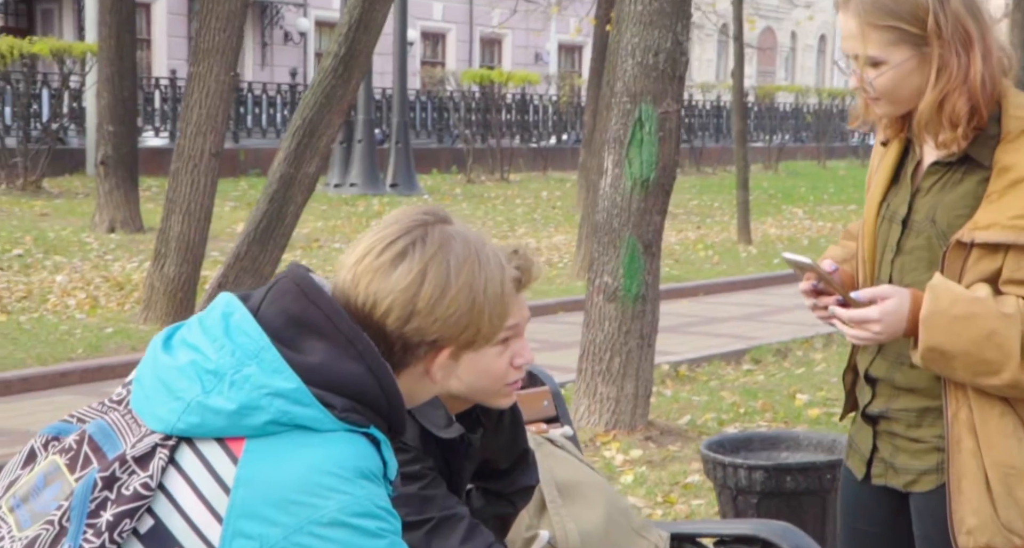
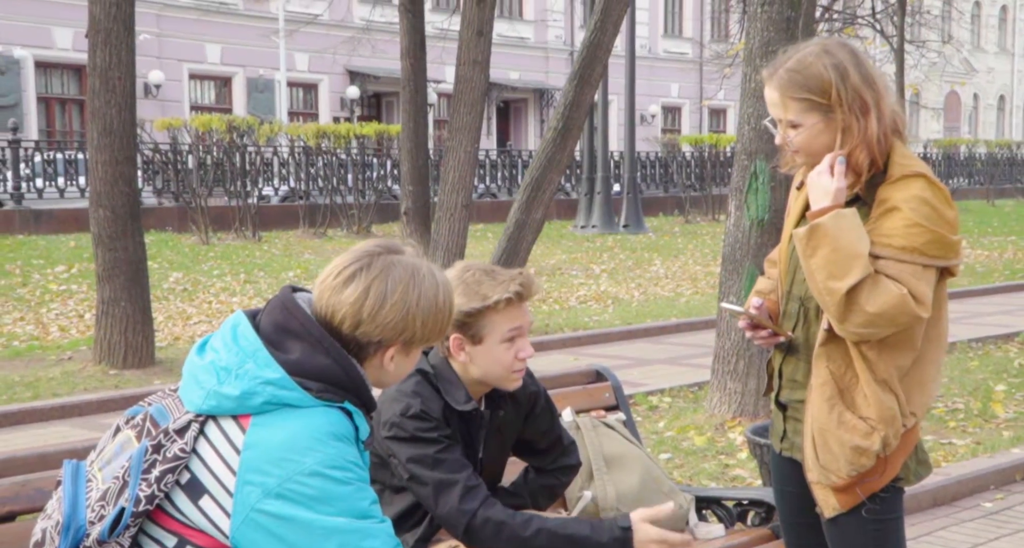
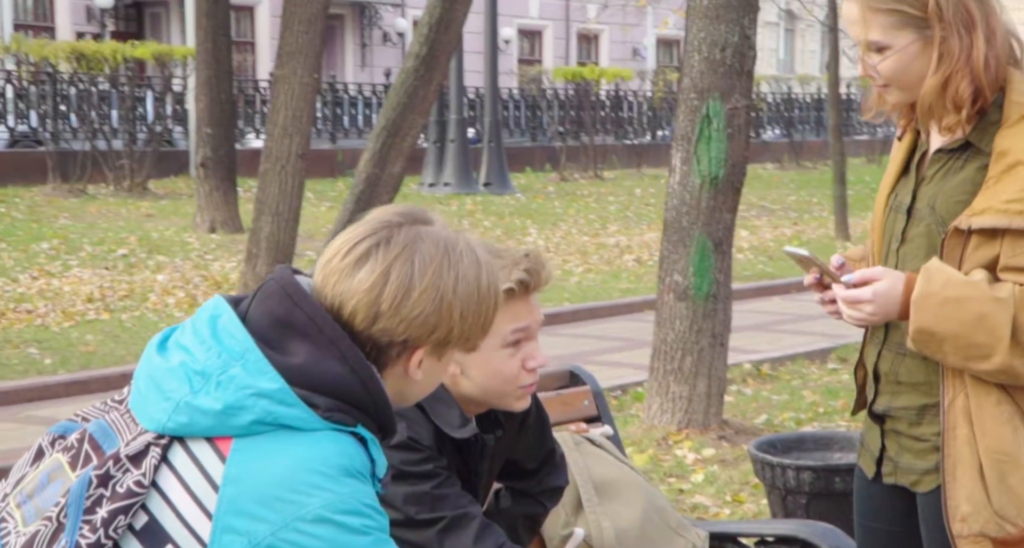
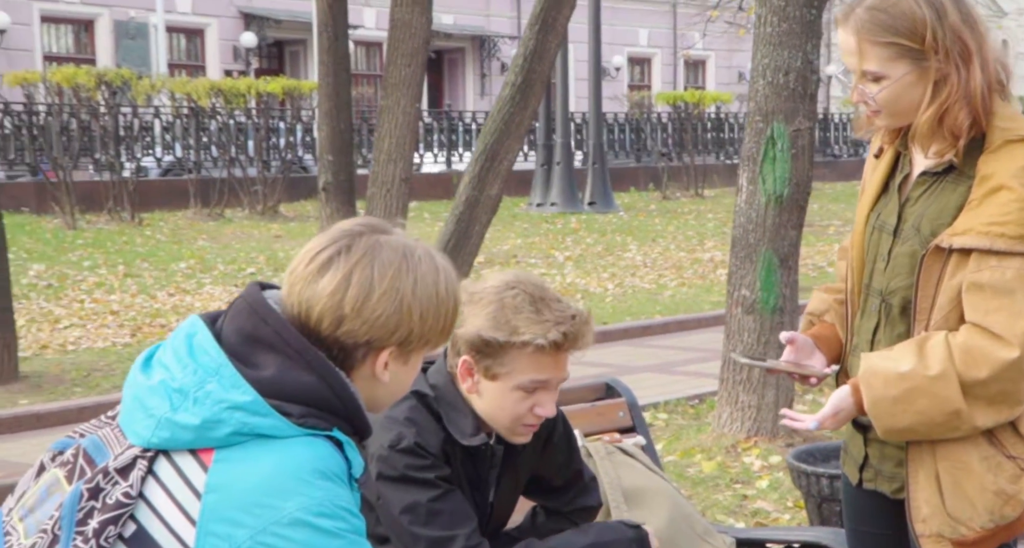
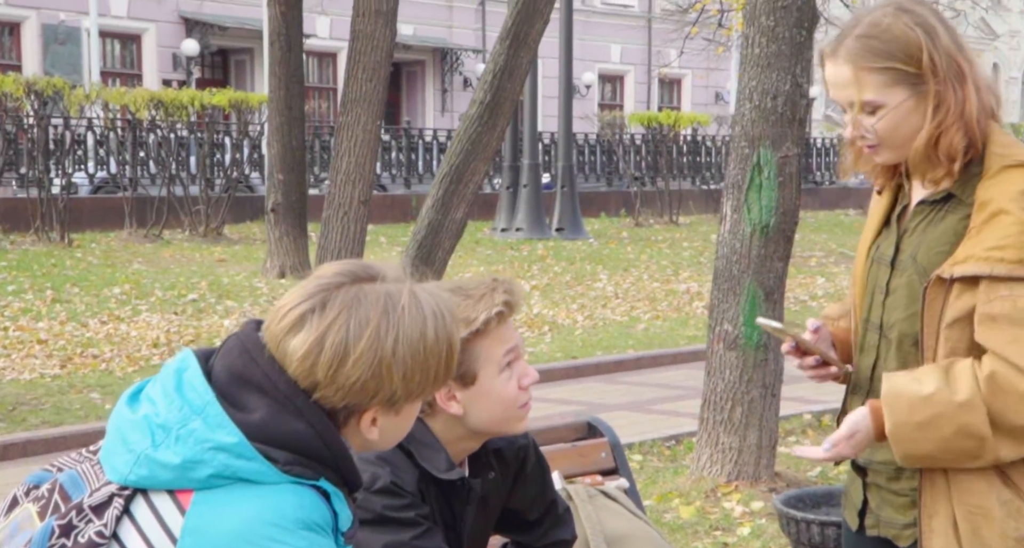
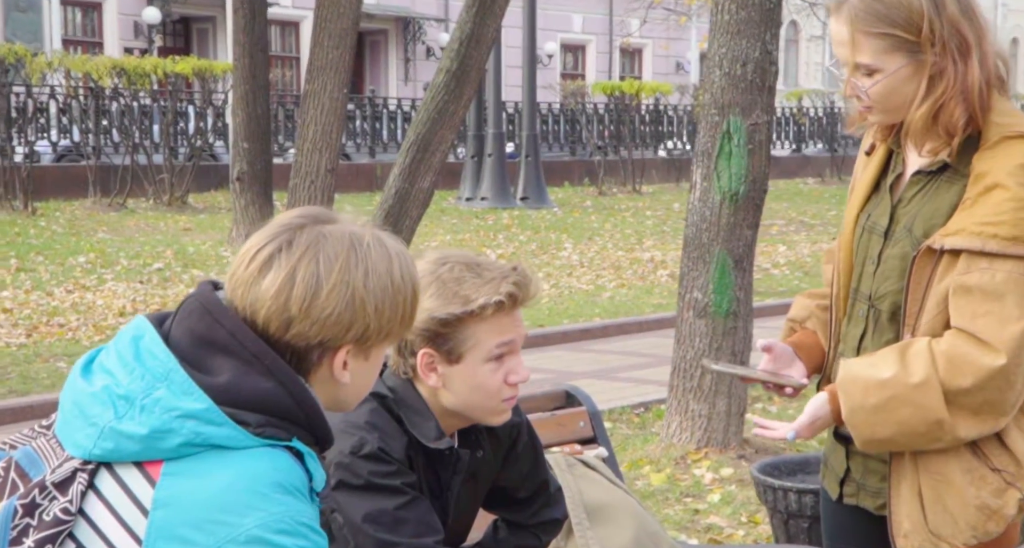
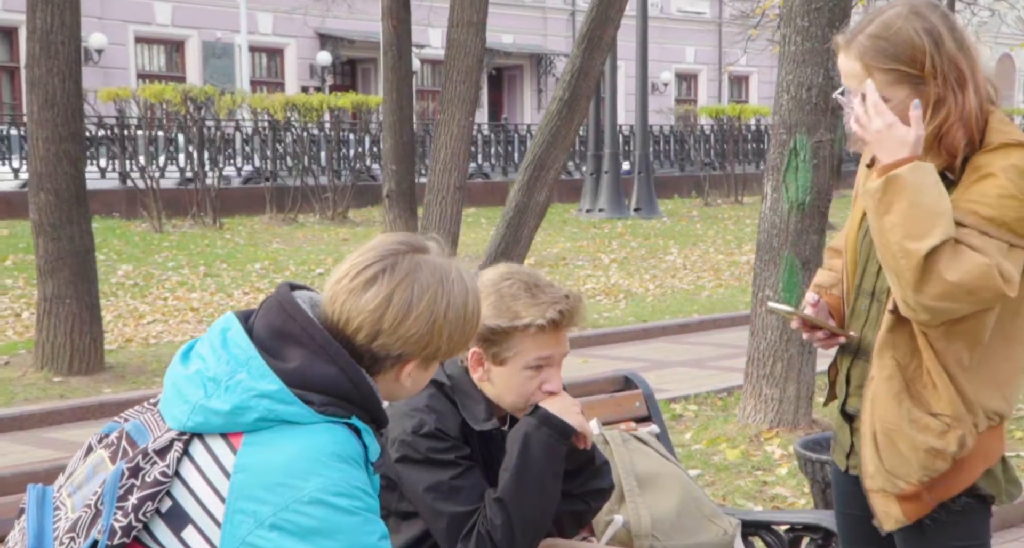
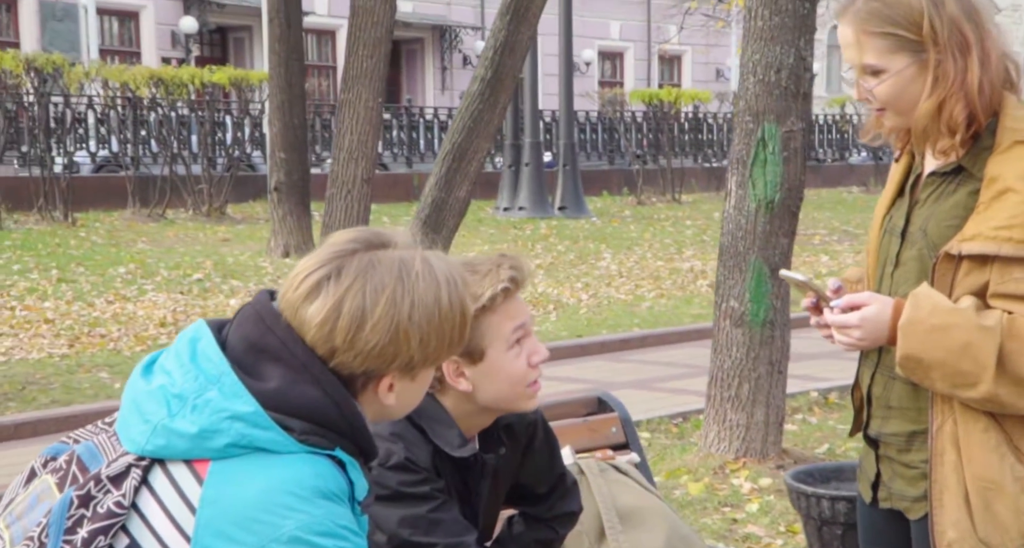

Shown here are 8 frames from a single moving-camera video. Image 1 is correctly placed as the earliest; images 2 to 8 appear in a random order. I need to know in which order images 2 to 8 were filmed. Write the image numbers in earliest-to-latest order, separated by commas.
3, 8, 5, 6, 4, 7, 2
